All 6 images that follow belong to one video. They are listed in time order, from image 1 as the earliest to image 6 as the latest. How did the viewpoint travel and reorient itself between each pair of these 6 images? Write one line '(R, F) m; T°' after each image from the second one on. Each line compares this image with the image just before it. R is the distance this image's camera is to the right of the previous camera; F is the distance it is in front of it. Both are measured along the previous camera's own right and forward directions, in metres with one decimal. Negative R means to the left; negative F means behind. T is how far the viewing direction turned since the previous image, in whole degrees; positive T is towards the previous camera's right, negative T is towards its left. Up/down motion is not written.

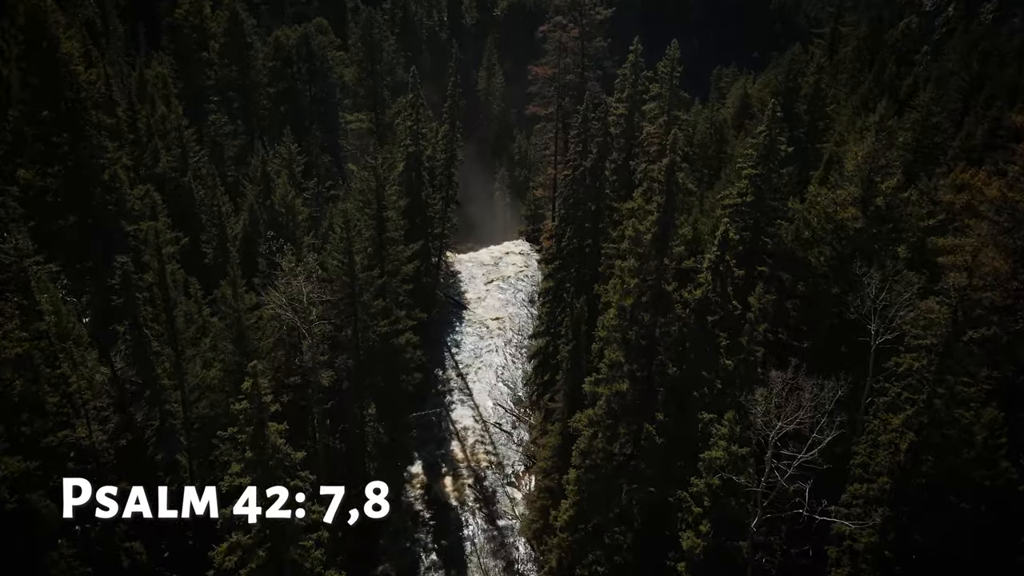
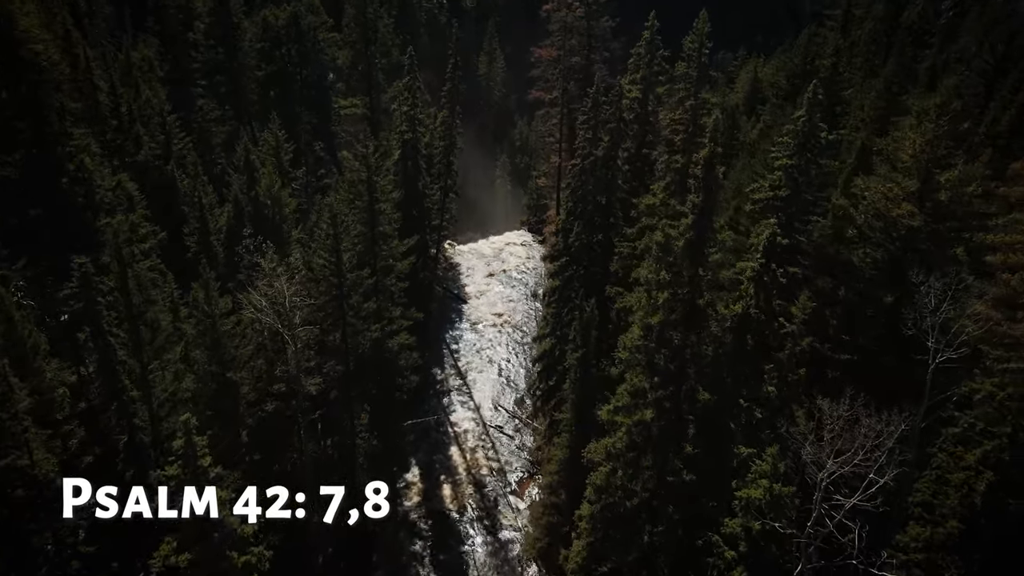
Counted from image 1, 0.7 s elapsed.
(-0.1, +2.6) m; 0°
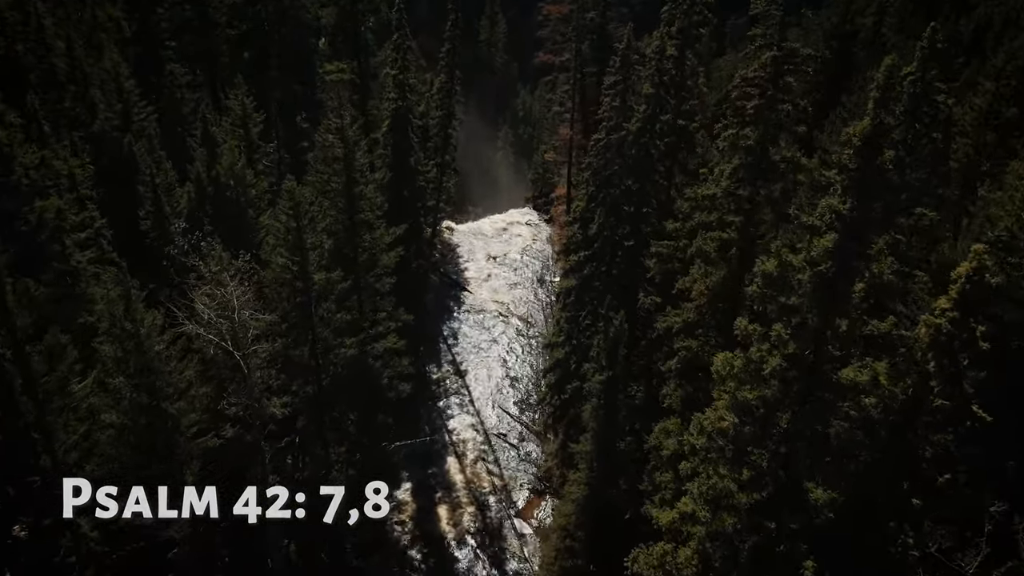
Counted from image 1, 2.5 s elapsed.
(-0.2, +5.4) m; 0°
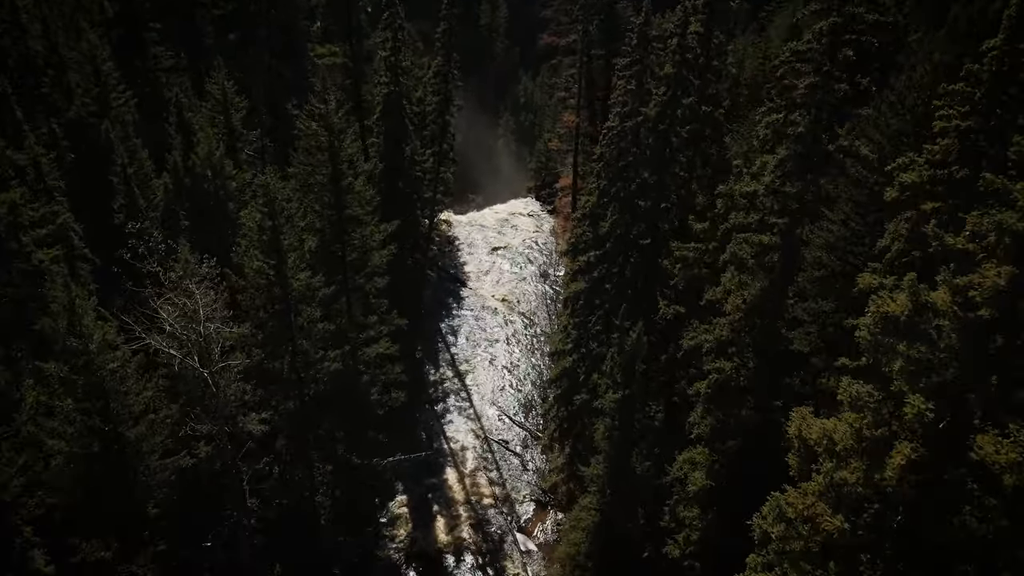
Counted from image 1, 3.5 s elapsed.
(-0.1, +2.4) m; 0°
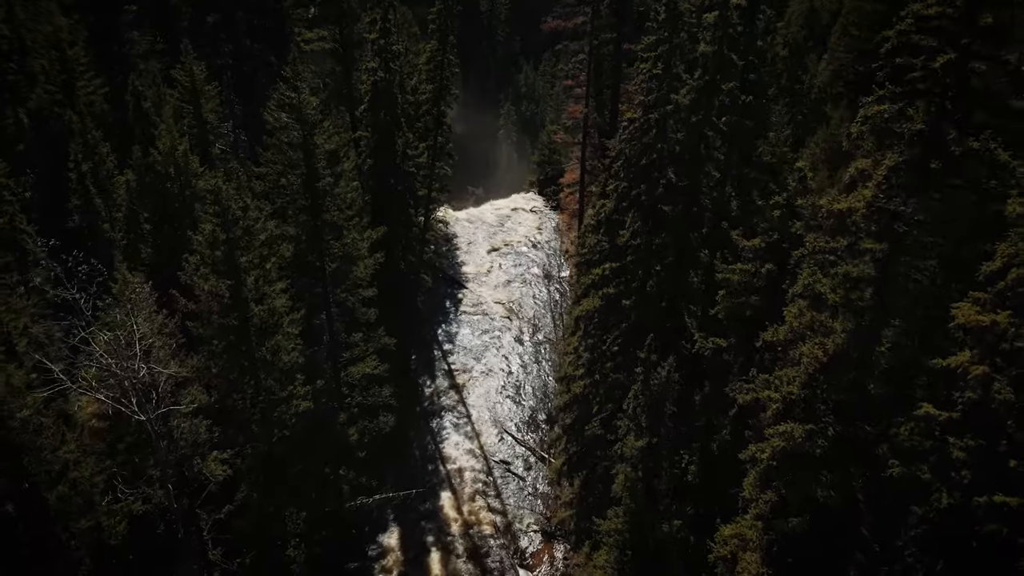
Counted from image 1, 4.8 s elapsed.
(-0.1, +3.3) m; 0°
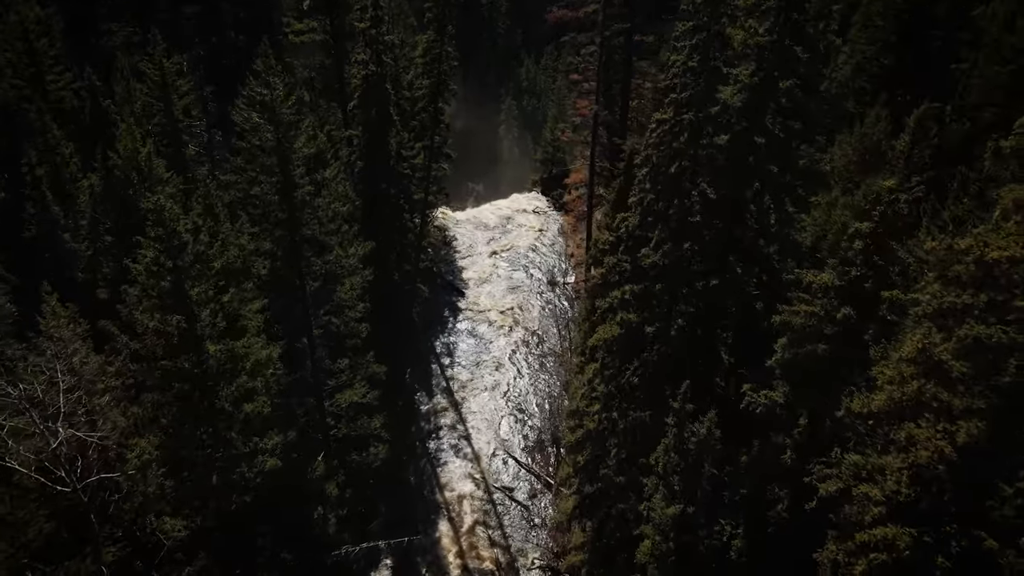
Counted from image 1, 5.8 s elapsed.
(-0.2, +2.7) m; 0°
